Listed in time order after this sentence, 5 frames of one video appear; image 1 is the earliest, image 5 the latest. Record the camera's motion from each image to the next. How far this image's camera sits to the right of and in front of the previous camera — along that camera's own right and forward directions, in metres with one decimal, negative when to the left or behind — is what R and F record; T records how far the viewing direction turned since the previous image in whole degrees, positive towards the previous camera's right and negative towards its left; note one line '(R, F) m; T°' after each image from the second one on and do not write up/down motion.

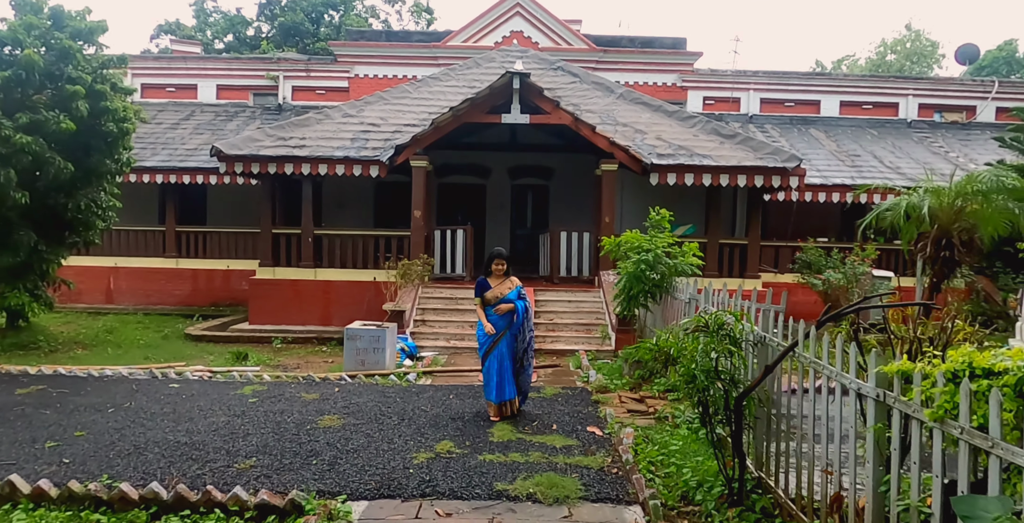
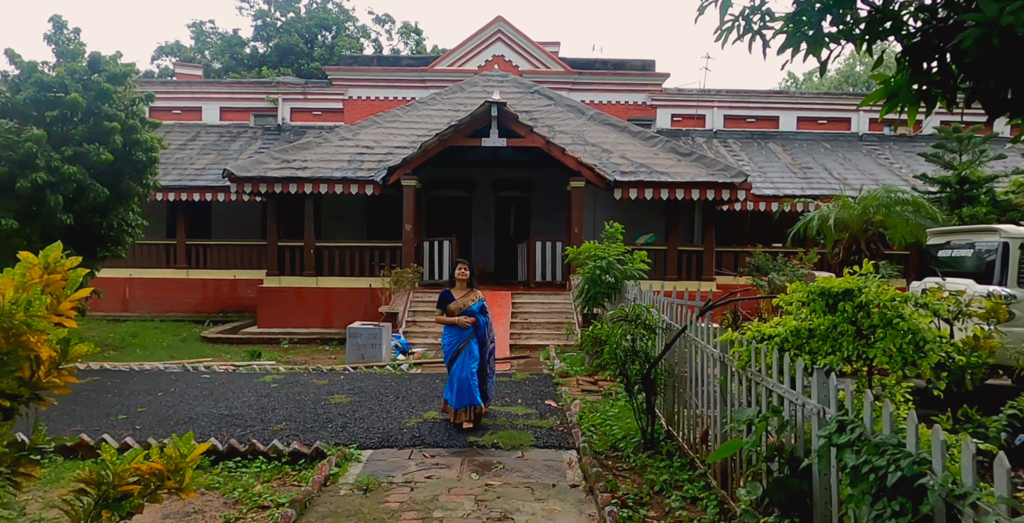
(+0.2, -1.3) m; +1°
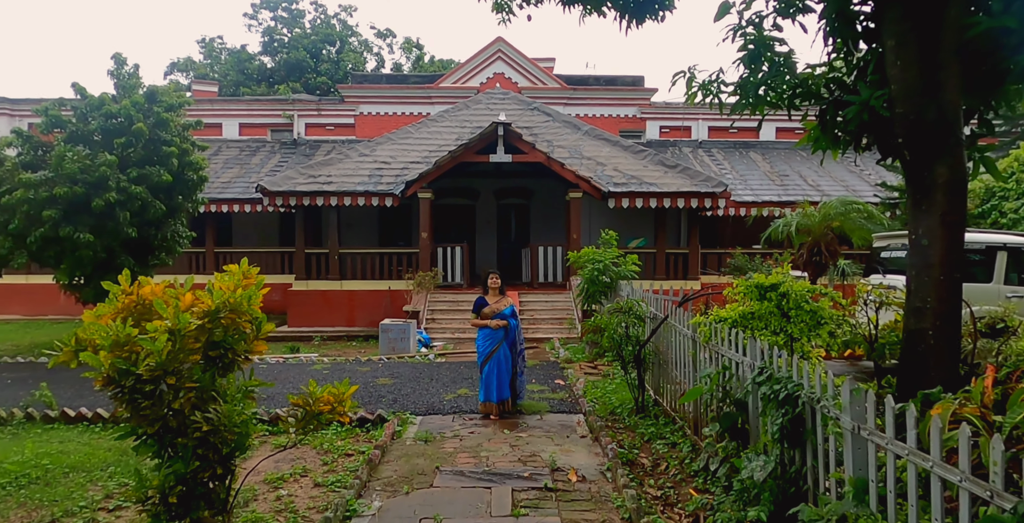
(-0.3, -1.3) m; +1°
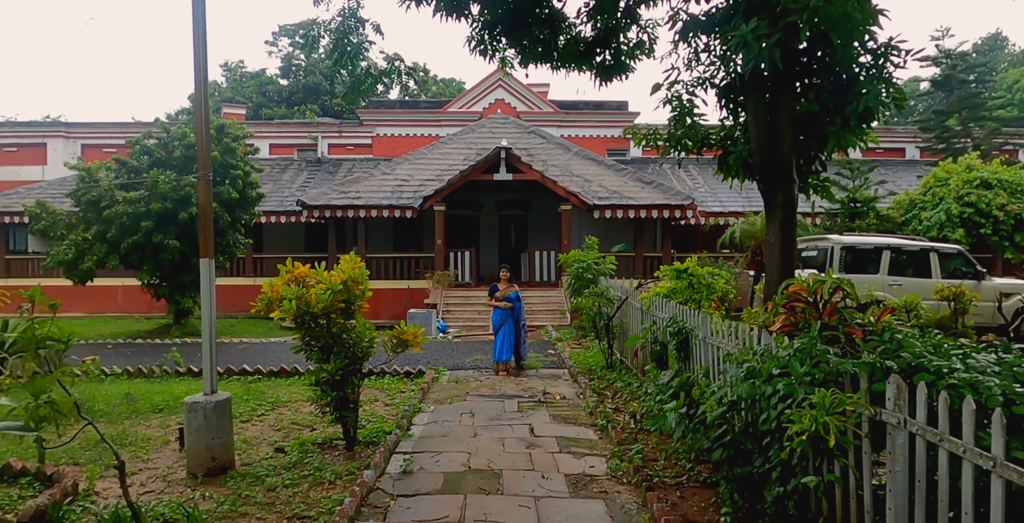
(-0.1, -2.4) m; 0°
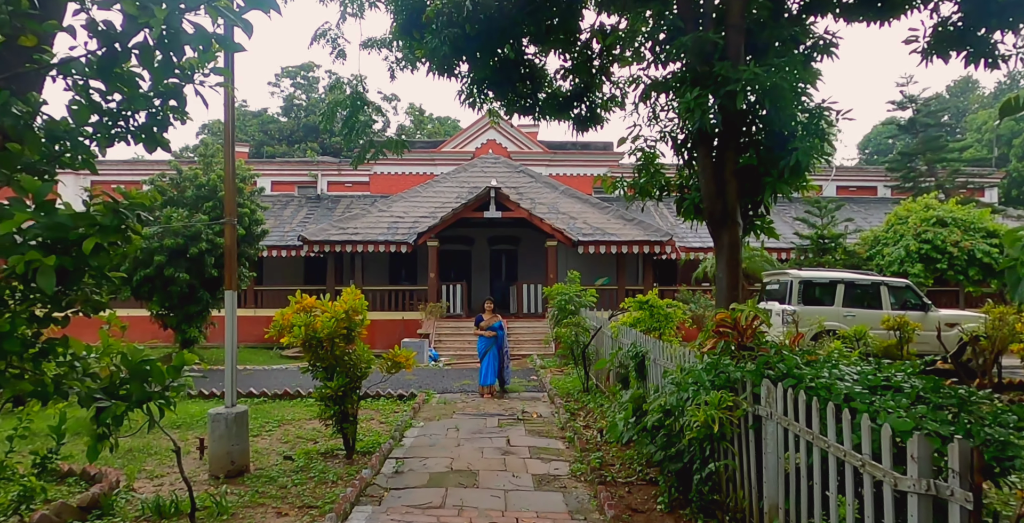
(+0.2, -0.9) m; 0°
